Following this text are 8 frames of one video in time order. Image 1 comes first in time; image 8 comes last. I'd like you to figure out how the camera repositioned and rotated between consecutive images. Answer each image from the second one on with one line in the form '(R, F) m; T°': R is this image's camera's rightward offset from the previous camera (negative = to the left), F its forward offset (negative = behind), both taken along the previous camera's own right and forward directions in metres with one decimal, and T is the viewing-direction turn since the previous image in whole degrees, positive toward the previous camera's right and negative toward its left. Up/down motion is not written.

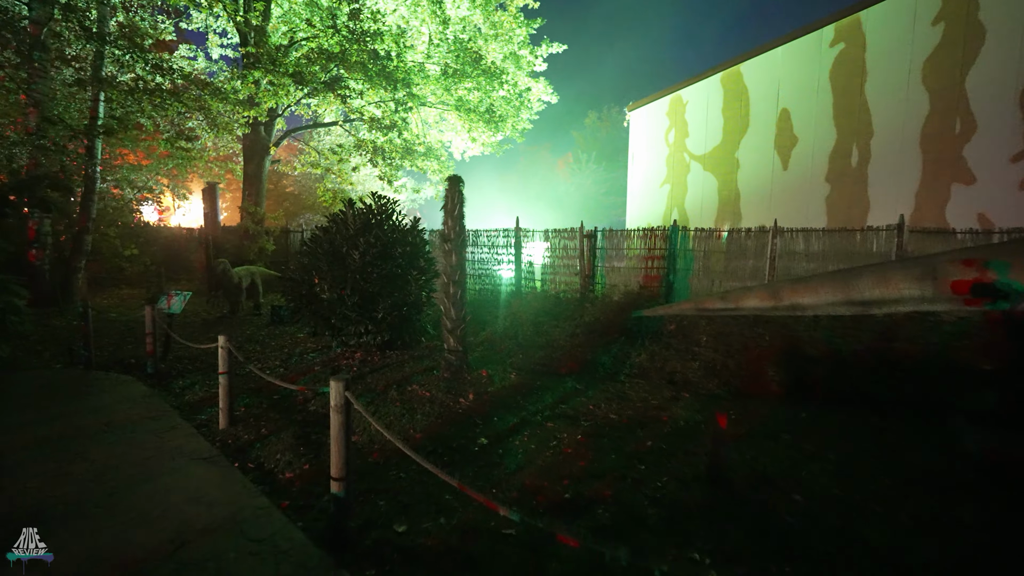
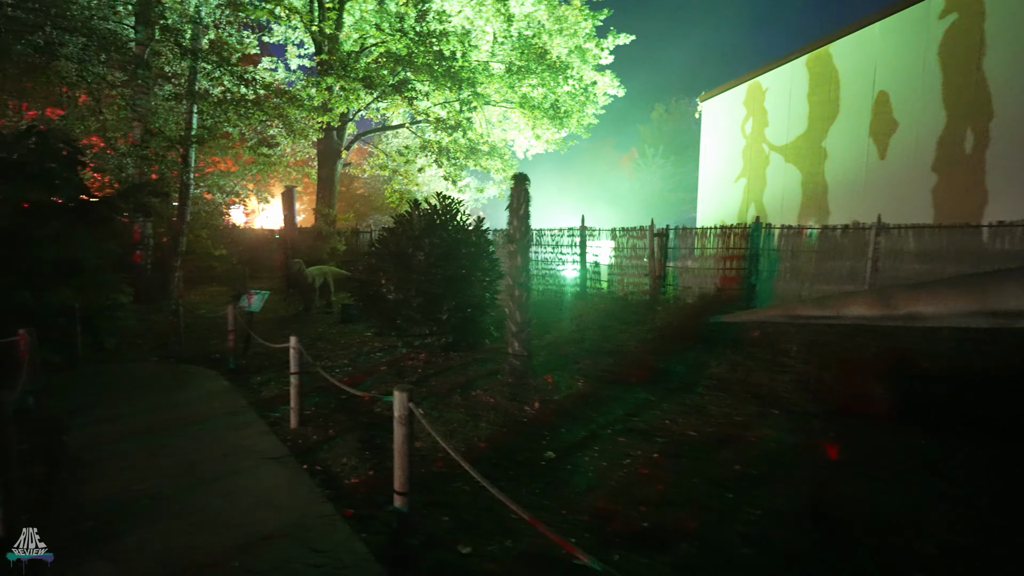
(-0.1, +0.3) m; -7°
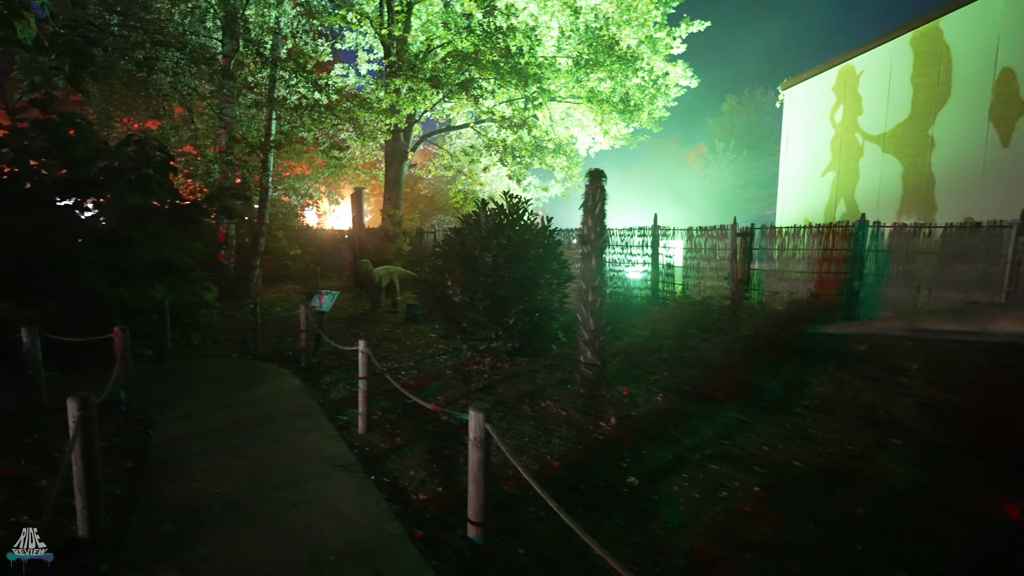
(-0.2, +0.3) m; -7°
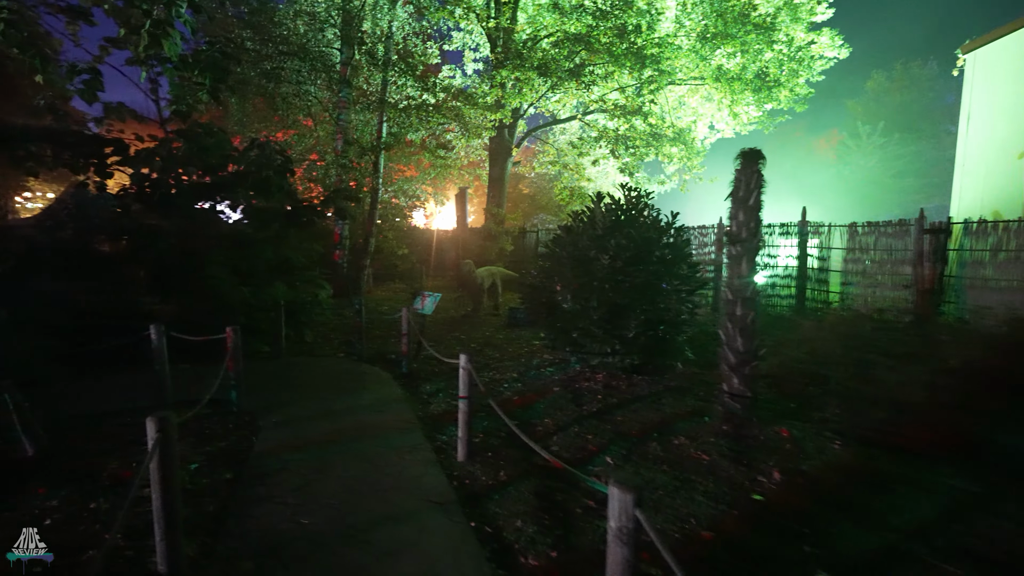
(-0.3, +0.8) m; -12°
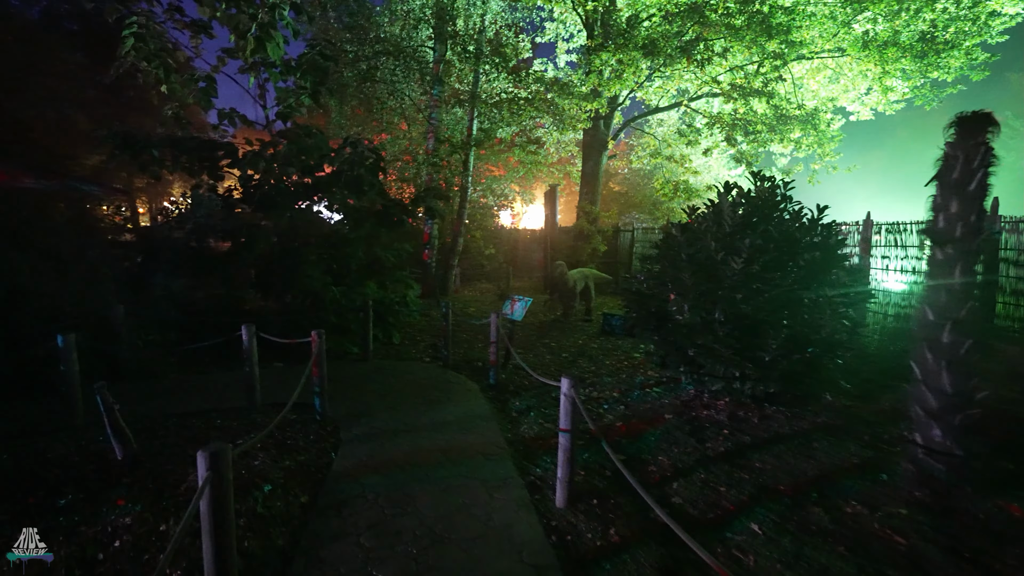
(-0.2, +0.7) m; -10°
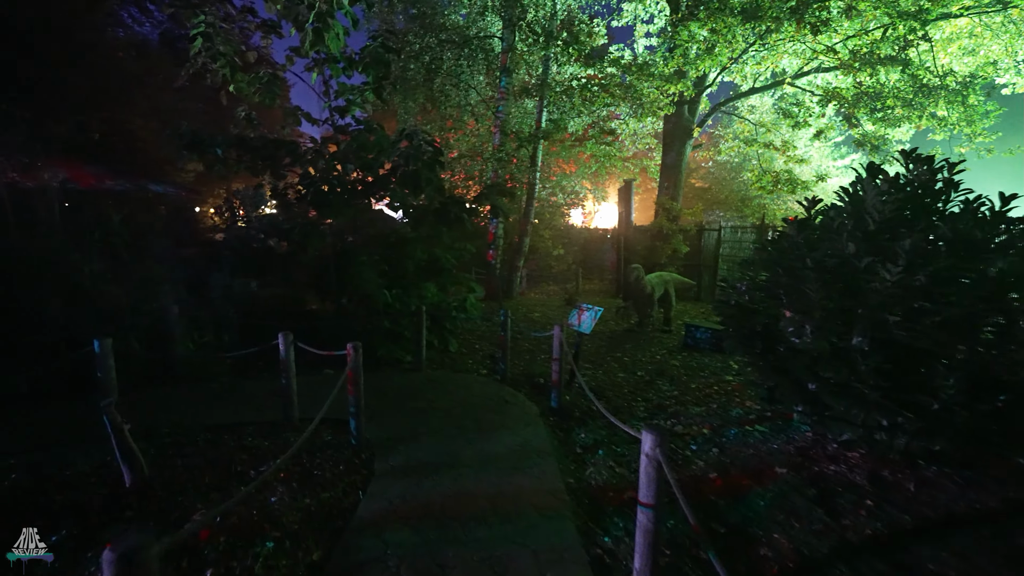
(0.0, +0.9) m; -9°
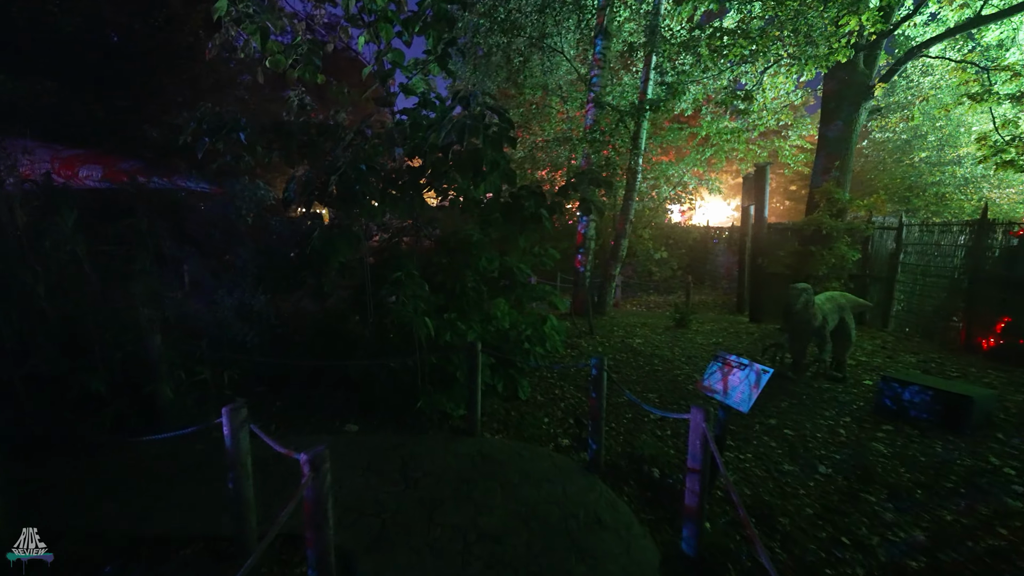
(-0.1, +2.3) m; -11°
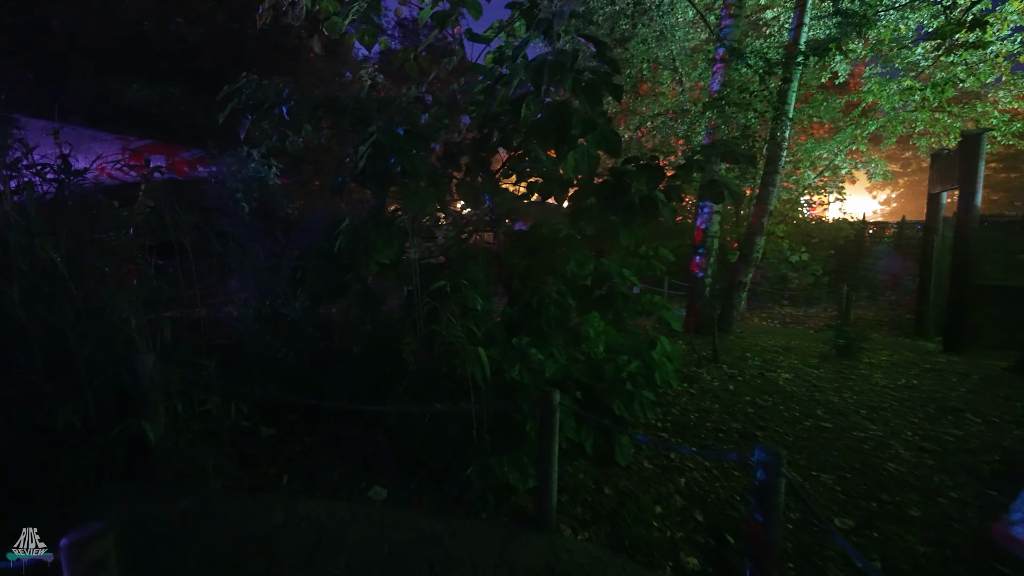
(0.0, +1.7) m; -12°
